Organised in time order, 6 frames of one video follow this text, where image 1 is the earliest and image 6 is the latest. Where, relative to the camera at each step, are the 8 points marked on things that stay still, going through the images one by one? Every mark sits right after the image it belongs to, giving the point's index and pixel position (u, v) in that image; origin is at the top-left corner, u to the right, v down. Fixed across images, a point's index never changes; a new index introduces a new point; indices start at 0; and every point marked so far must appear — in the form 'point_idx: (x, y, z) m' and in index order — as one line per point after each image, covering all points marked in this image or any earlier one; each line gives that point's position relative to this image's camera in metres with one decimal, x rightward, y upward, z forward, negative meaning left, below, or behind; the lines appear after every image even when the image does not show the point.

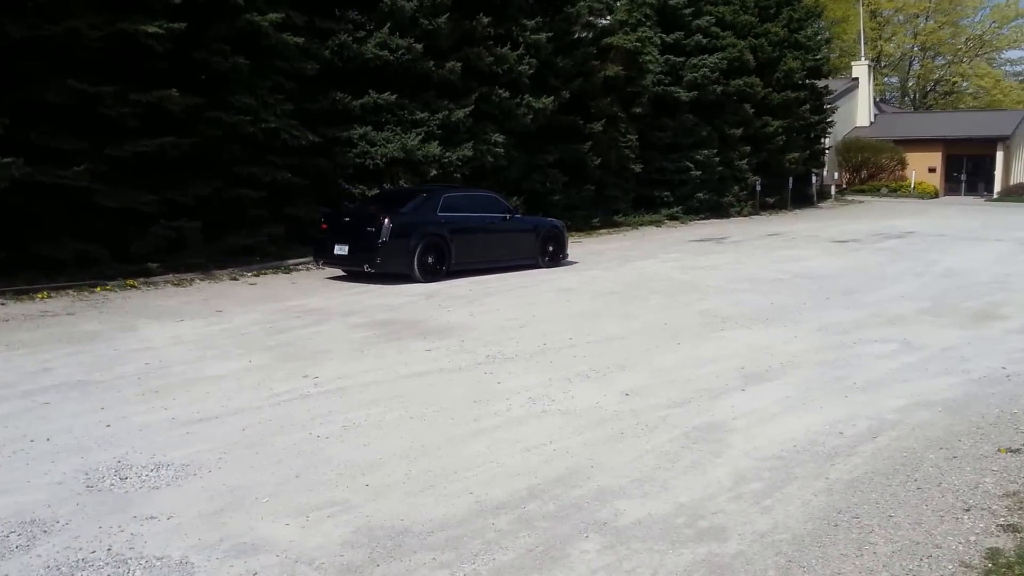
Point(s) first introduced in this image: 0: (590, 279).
0: (+1.6, +0.2, +16.2) m
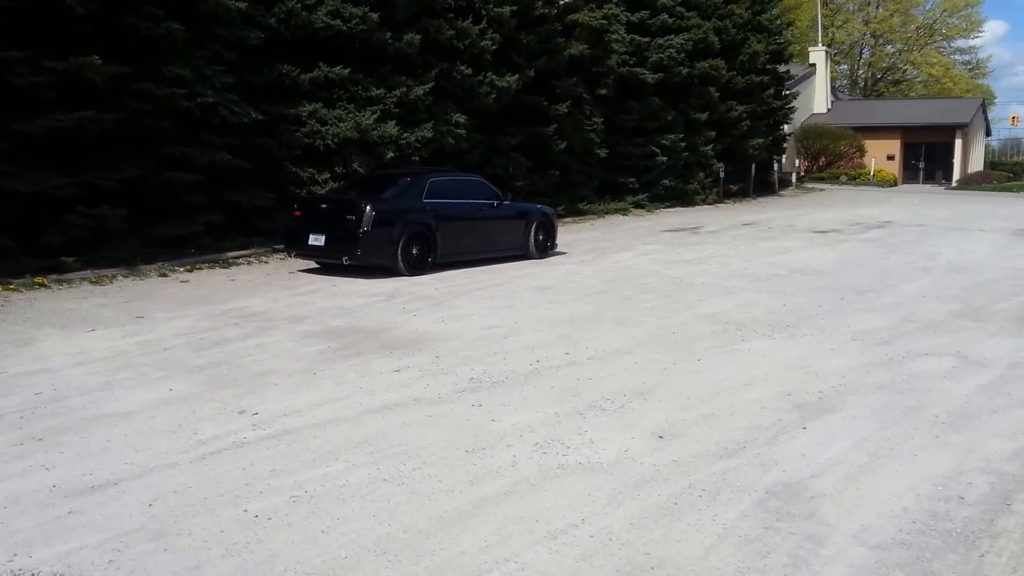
0: (+1.1, +0.2, +14.5) m
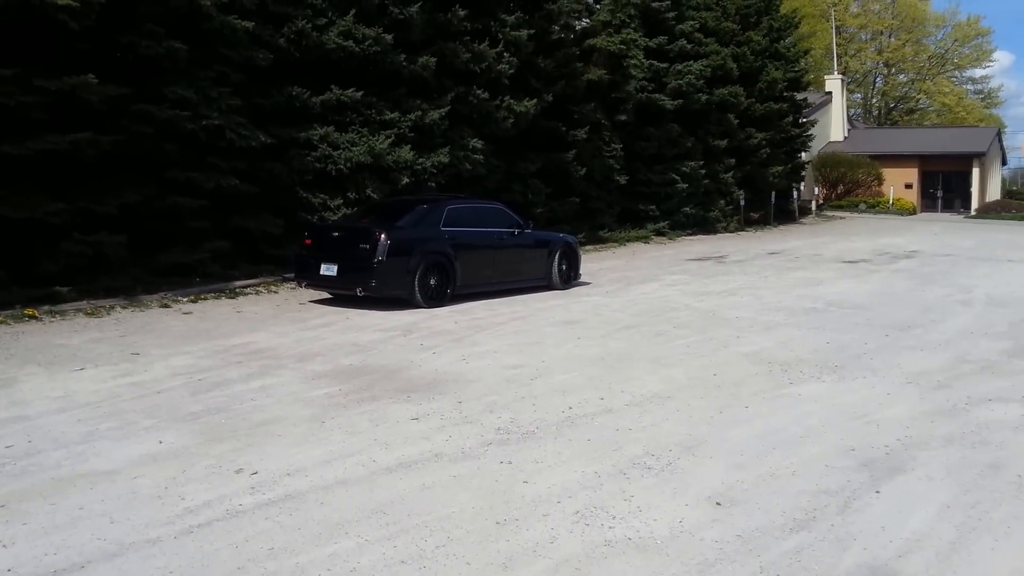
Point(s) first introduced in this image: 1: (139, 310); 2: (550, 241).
0: (+1.5, -0.4, +13.7) m
1: (-5.8, -0.3, +12.2) m
2: (+0.7, +0.9, +15.6) m
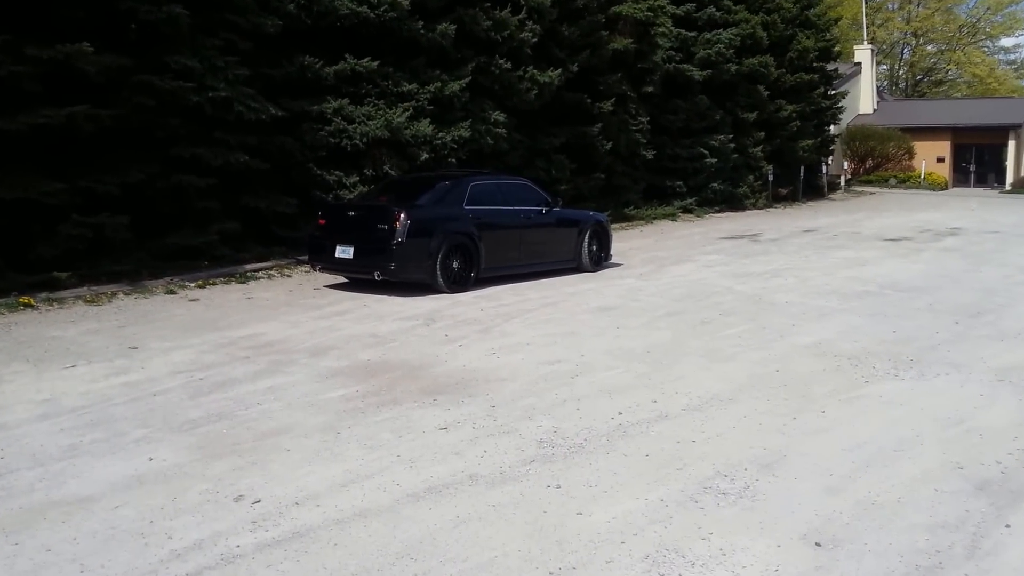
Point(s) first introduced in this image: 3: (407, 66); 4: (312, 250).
0: (+1.9, -0.1, +12.7) m
1: (-5.4, -0.1, +11.4) m
2: (+1.2, +1.2, +14.6) m
3: (-2.2, +4.7, +16.5) m
4: (-3.2, +0.6, +12.5) m
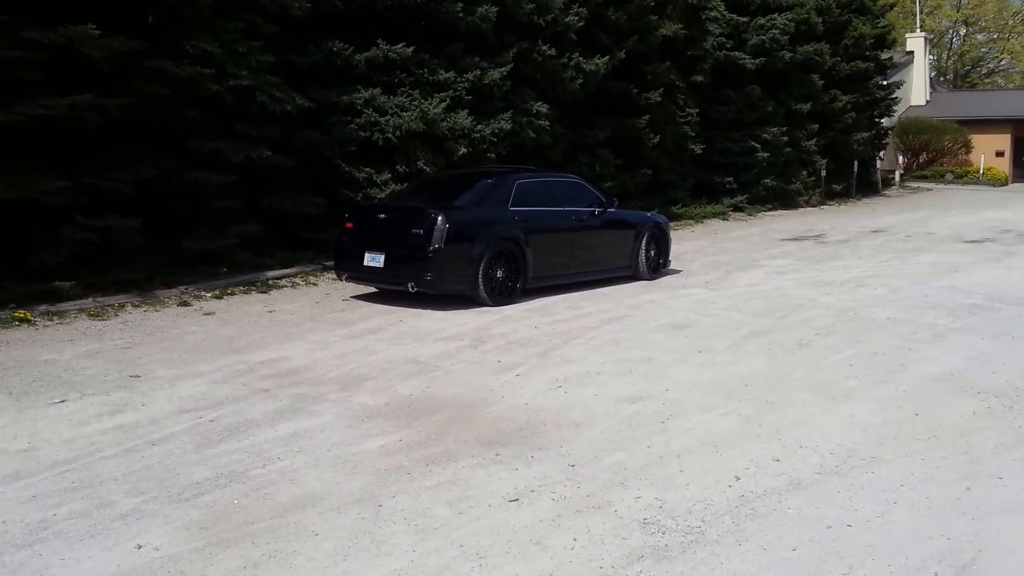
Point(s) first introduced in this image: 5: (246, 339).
0: (+2.7, -0.2, +11.2) m
1: (-4.6, -0.3, +10.2) m
2: (+2.1, +1.1, +13.1) m
3: (-1.2, +4.5, +15.1) m
4: (-2.4, +0.5, +11.2) m
5: (-3.0, -0.6, +8.7) m
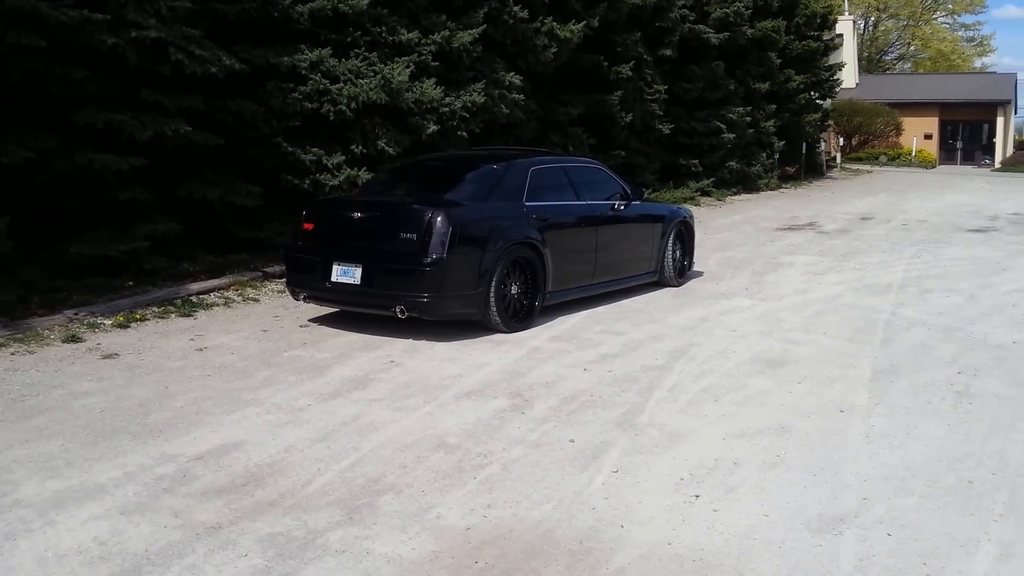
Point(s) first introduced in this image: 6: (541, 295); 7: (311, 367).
0: (+2.9, -0.4, +8.8) m
1: (-4.3, -0.6, +6.9) m
2: (+2.1, +1.0, +10.5) m
3: (-1.5, +4.4, +12.1) m
4: (-2.3, +0.2, +8.2) m
5: (-2.5, -0.9, +5.7) m
6: (+0.3, -0.1, +8.6) m
7: (-1.8, -0.7, +6.8) m
